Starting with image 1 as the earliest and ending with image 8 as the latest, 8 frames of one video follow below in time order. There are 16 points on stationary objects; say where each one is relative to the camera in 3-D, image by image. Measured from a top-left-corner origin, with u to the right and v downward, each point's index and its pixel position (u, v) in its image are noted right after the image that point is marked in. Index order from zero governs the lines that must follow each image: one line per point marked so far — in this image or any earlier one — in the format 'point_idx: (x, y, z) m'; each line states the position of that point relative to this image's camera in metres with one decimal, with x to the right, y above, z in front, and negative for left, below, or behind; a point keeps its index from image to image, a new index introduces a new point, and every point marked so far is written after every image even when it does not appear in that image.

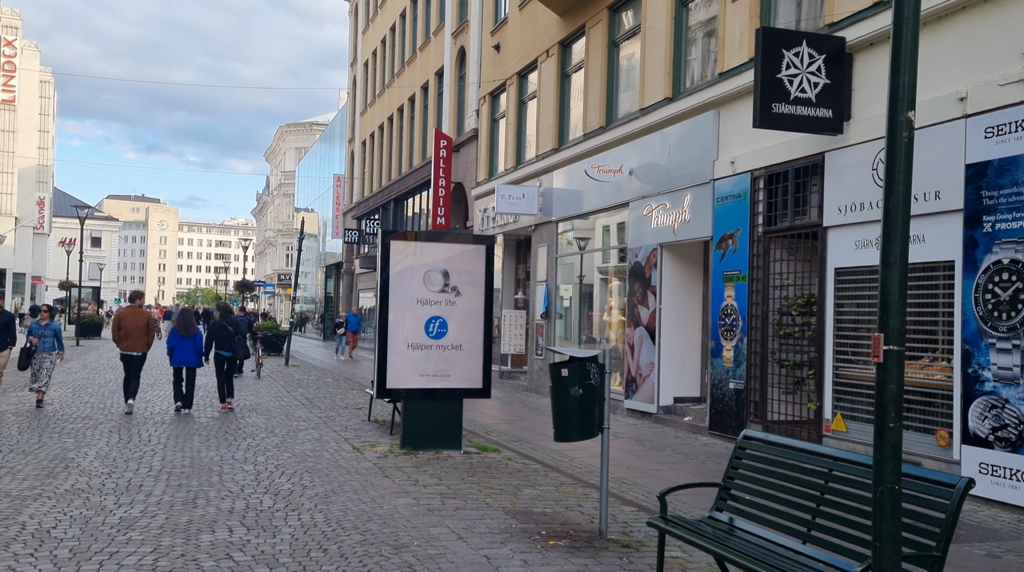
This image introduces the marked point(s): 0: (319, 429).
0: (-2.5, -1.9, +12.6) m
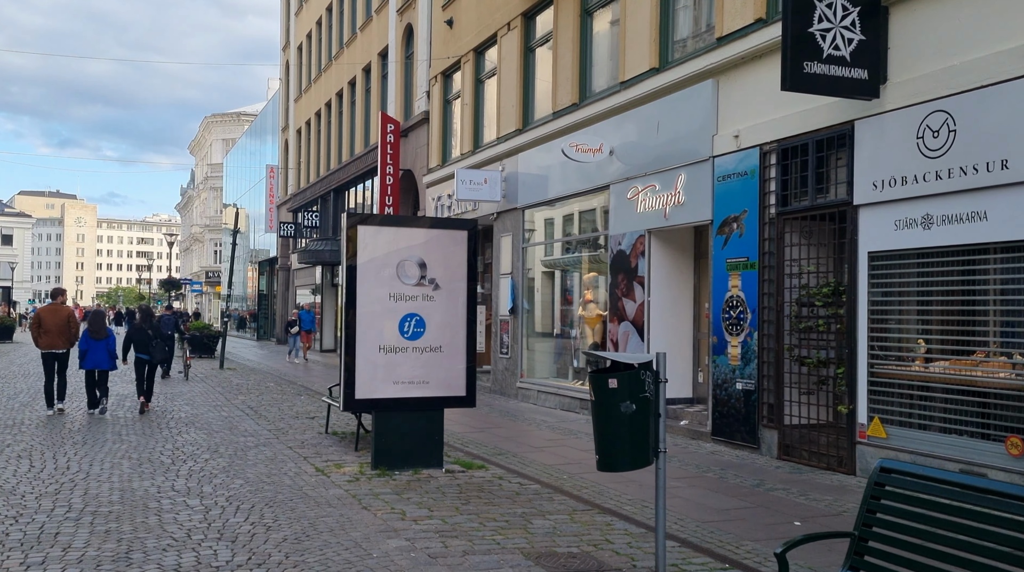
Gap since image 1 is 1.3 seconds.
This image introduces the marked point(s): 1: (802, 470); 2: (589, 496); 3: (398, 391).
0: (-2.7, -1.8, +11.1) m
1: (+2.7, -1.7, +8.9) m
2: (+0.6, -1.7, +7.8) m
3: (-1.1, -1.0, +9.4) m
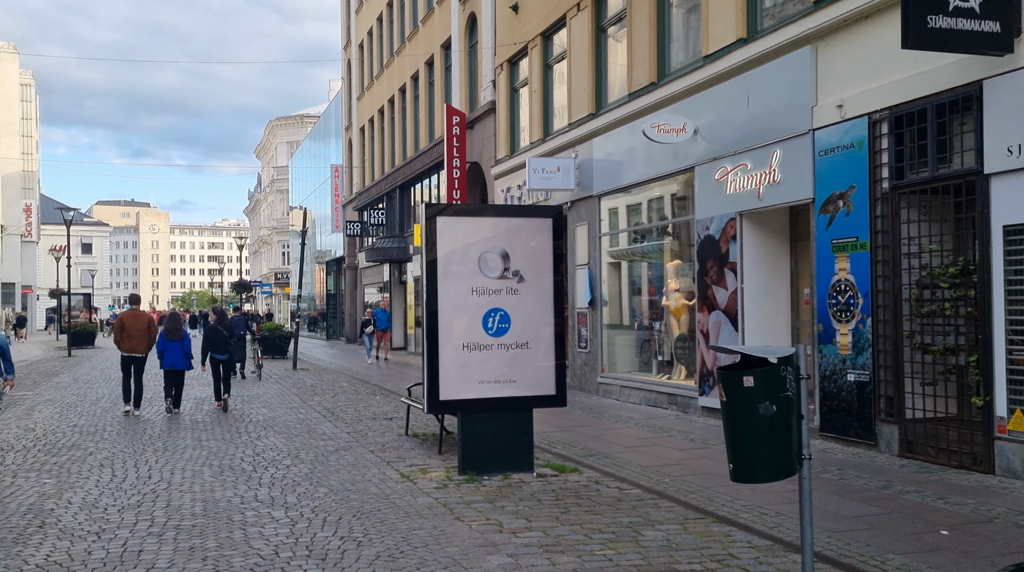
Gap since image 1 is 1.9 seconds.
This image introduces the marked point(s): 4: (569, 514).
0: (-1.8, -1.8, +10.6) m
1: (+3.5, -1.5, +8.1) m
2: (+1.4, -1.6, +7.1) m
3: (-0.3, -1.0, +8.8) m
4: (+0.4, -1.6, +6.9) m
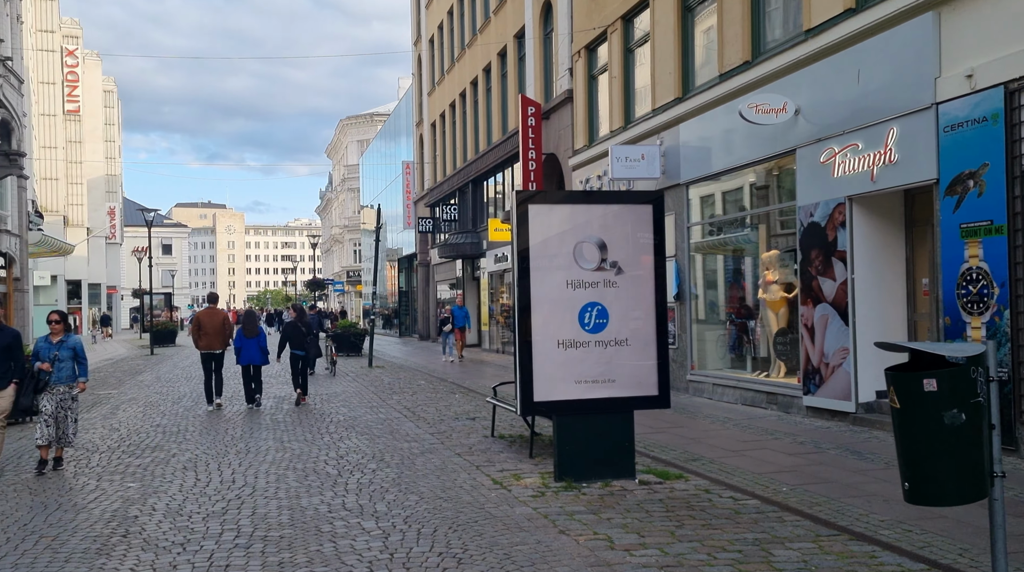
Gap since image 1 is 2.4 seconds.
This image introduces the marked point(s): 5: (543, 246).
0: (-0.8, -1.7, +10.1) m
1: (+4.3, -1.4, +7.2) m
2: (+2.1, -1.5, +6.4) m
3: (+0.6, -0.9, +8.2) m
4: (+1.1, -1.6, +6.3) m
5: (+0.3, +0.3, +8.2) m
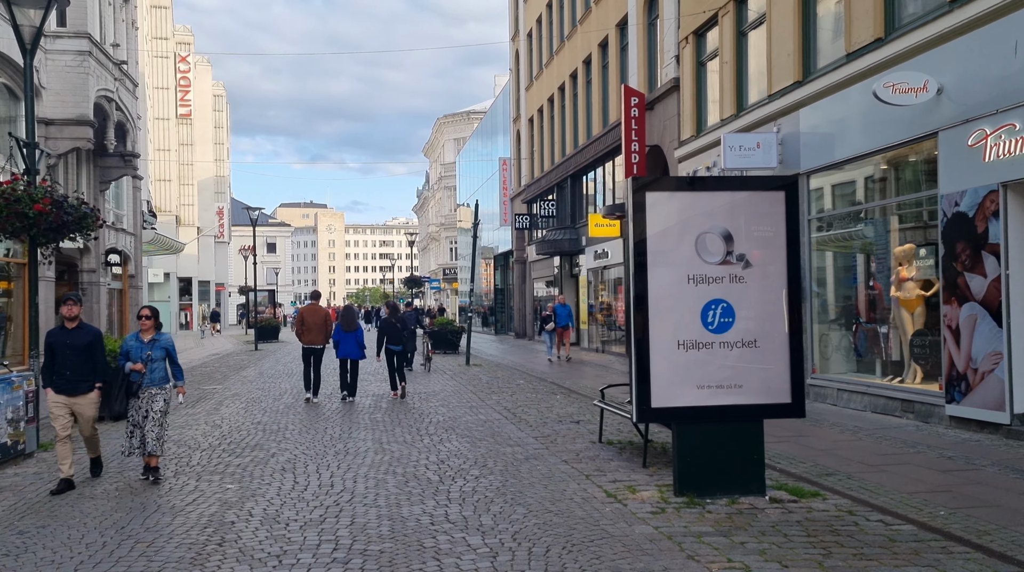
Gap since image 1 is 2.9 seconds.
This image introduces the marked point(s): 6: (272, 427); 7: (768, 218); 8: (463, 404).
0: (+0.3, -1.7, +9.5) m
1: (+5.0, -1.4, +6.1) m
2: (+2.8, -1.5, +5.5) m
3: (+1.5, -0.9, +7.5) m
4: (+1.8, -1.5, +5.5) m
5: (+1.2, +0.4, +7.5) m
6: (-3.2, -1.9, +13.0) m
7: (+2.0, +0.5, +7.5) m
8: (-0.8, -1.9, +15.3) m
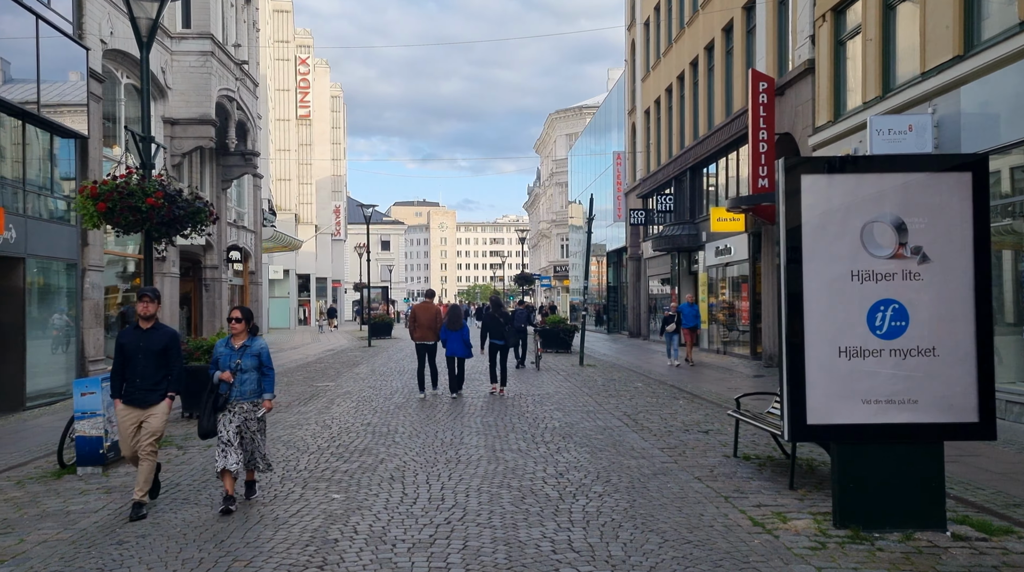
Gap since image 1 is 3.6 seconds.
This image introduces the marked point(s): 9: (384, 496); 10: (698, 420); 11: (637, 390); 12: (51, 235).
0: (+1.4, -1.7, +8.6) m
1: (+5.8, -1.4, +4.7) m
2: (+3.5, -1.5, +4.3) m
3: (+2.4, -0.8, +6.4) m
4: (+2.5, -1.5, +4.4) m
5: (+2.1, +0.4, +6.4) m
6: (-1.6, -1.8, +12.4) m
7: (+2.9, +0.5, +6.4) m
8: (+1.0, -1.8, +14.5) m
9: (-1.1, -1.8, +8.1) m
10: (+2.5, -1.8, +13.0) m
11: (+2.3, -1.9, +17.7) m
12: (-8.4, +0.9, +17.9) m
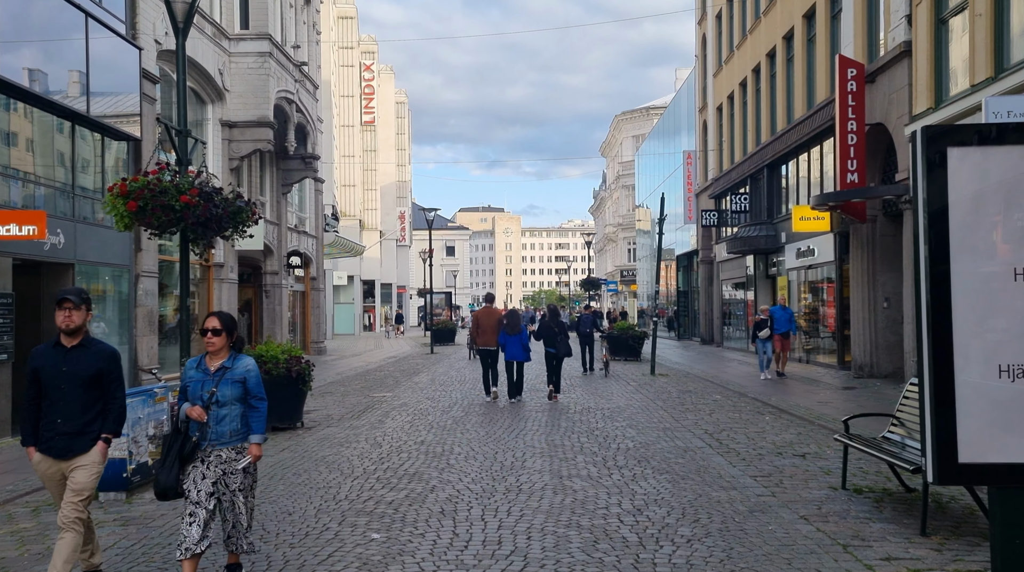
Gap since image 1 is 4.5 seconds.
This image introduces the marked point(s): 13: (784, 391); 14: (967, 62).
0: (+2.0, -1.7, +7.2) m
1: (+6.0, -1.4, +3.0) m
2: (+3.7, -1.5, +2.8) m
3: (+2.7, -0.9, +5.0) m
4: (+2.7, -1.5, +3.0) m
5: (+2.4, +0.4, +5.0) m
6: (-0.9, -1.9, +11.3) m
7: (+3.2, +0.5, +5.0) m
8: (+1.9, -1.9, +13.1) m
9: (-0.6, -1.8, +6.9) m
10: (+3.3, -1.8, +11.5) m
11: (+3.4, -2.0, +16.3) m
12: (-7.2, +0.8, +17.2) m
13: (+5.3, -2.0, +18.9) m
14: (+7.5, +3.7, +15.9) m
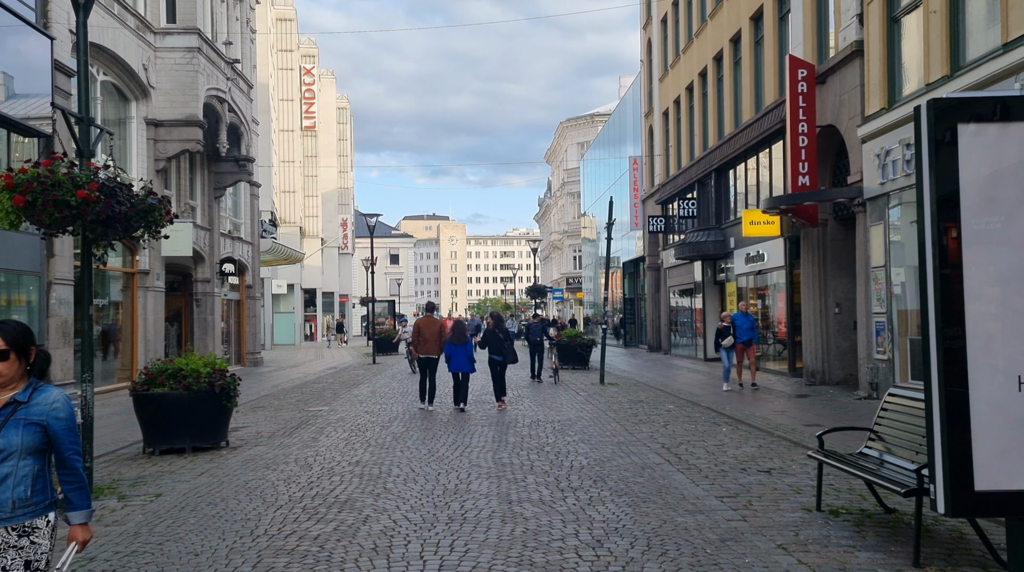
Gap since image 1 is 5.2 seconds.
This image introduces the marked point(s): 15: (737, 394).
0: (+1.6, -1.7, +6.4) m
1: (+5.9, -1.3, +2.5) m
2: (+3.6, -1.4, +2.1) m
3: (+2.5, -0.8, +4.2) m
4: (+2.6, -1.5, +2.2) m
5: (+2.2, +0.4, +4.3) m
6: (-1.5, -1.9, +10.3) m
7: (+3.0, +0.5, +4.3) m
8: (+1.2, -1.9, +12.3) m
9: (-1.0, -1.8, +6.0) m
10: (+2.7, -1.9, +10.8) m
11: (+2.5, -2.1, +15.5) m
12: (-8.2, +0.7, +15.9) m
13: (+4.2, -2.1, +18.2) m
14: (+6.5, +3.6, +15.5) m
15: (+4.4, -2.1, +19.0) m
